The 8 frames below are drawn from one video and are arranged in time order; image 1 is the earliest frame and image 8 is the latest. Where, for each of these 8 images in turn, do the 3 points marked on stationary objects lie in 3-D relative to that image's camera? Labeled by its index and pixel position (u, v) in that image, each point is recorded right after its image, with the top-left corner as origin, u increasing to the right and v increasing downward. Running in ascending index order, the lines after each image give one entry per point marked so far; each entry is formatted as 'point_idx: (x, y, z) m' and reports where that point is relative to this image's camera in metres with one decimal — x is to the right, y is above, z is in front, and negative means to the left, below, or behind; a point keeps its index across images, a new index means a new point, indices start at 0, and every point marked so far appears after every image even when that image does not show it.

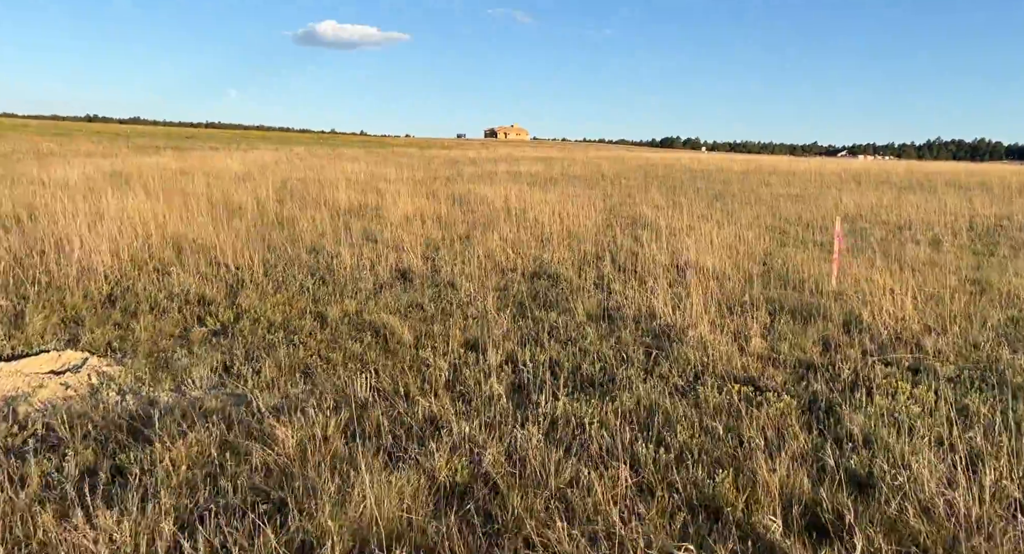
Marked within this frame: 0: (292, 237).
0: (-2.5, +0.5, +7.3) m
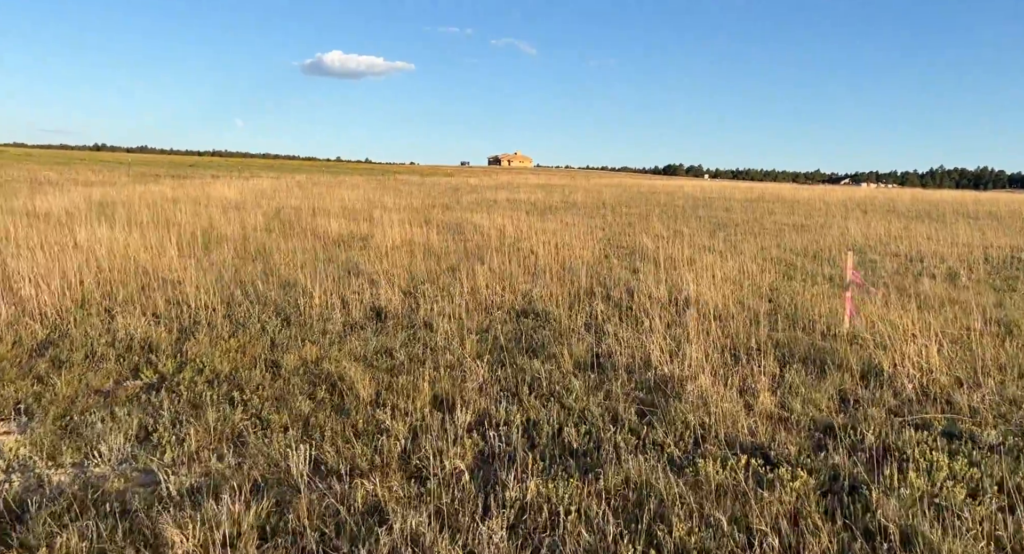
0: (-2.6, +0.1, +6.8) m
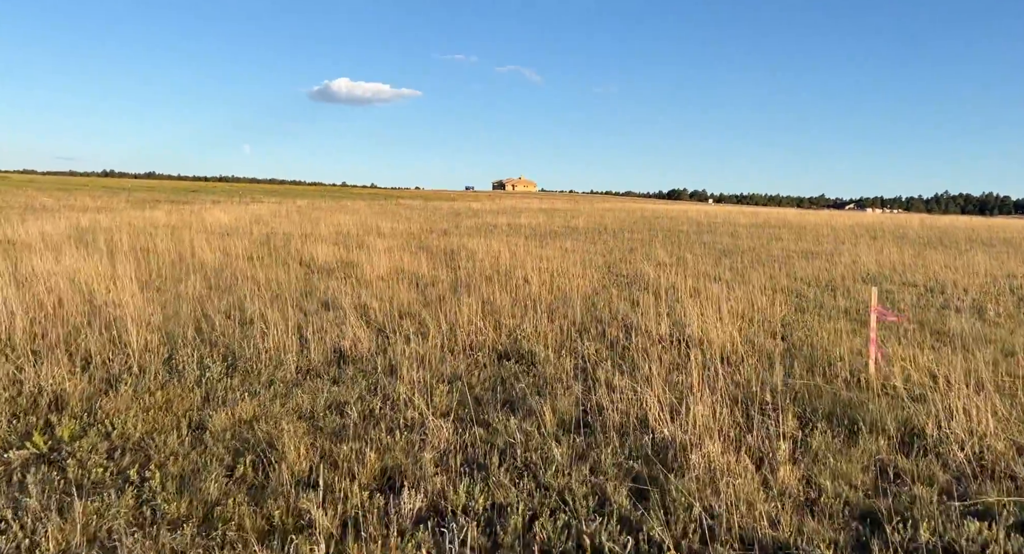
0: (-2.7, -0.3, +6.3) m
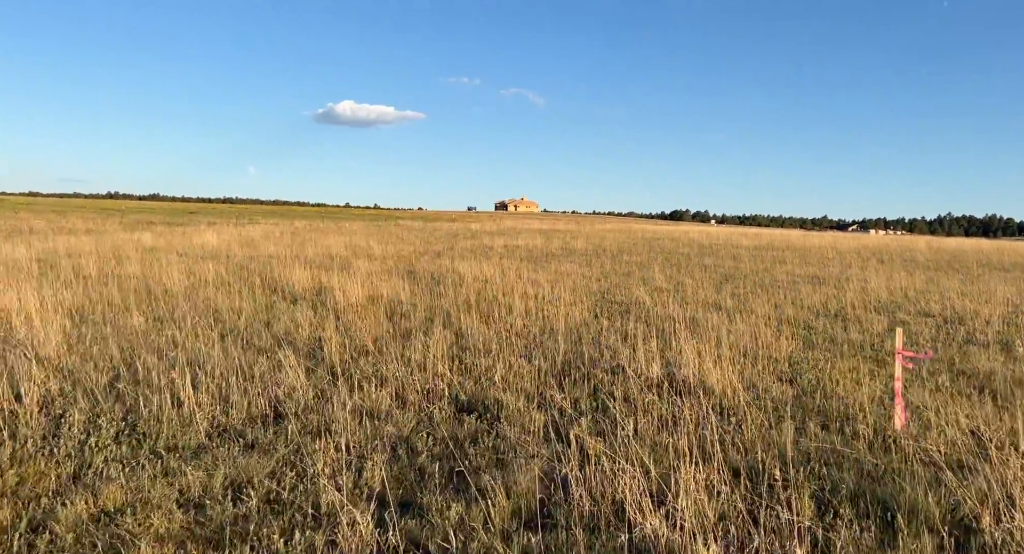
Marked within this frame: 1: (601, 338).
0: (-3.0, -0.6, +5.6) m
1: (+1.0, -0.7, +7.0) m
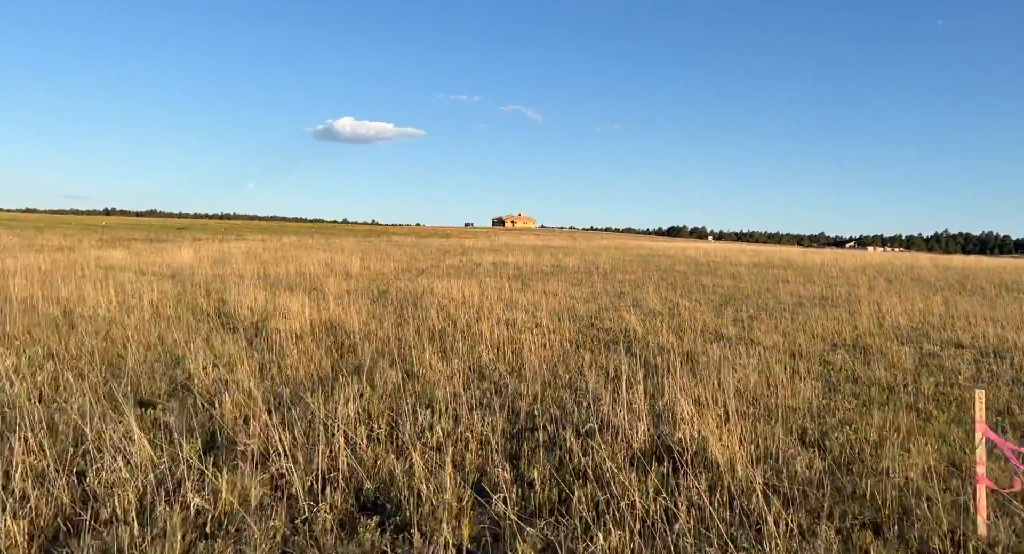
0: (-3.4, -0.8, +4.3) m
1: (+0.6, -0.9, +5.7) m
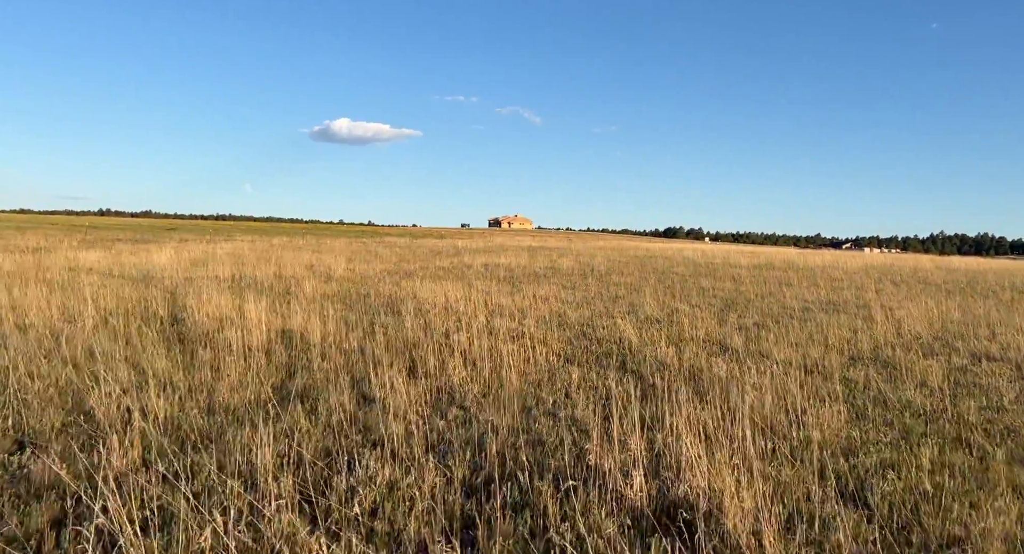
0: (-3.6, -0.8, +3.4) m
1: (+0.4, -1.0, +4.9) m
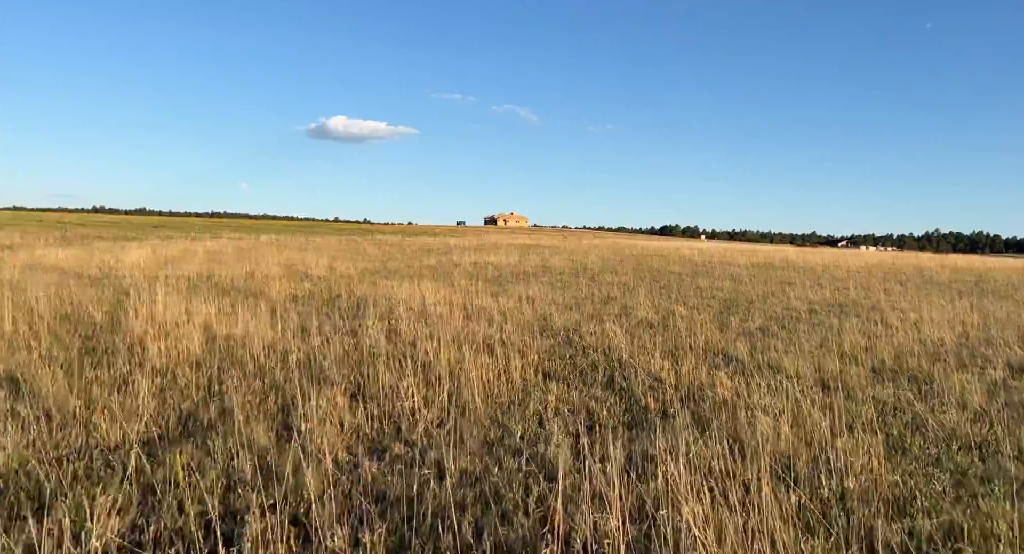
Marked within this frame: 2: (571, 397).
0: (-3.8, -0.9, +2.4) m
1: (+0.1, -1.0, +3.9) m
2: (+0.5, -0.9, +5.1) m
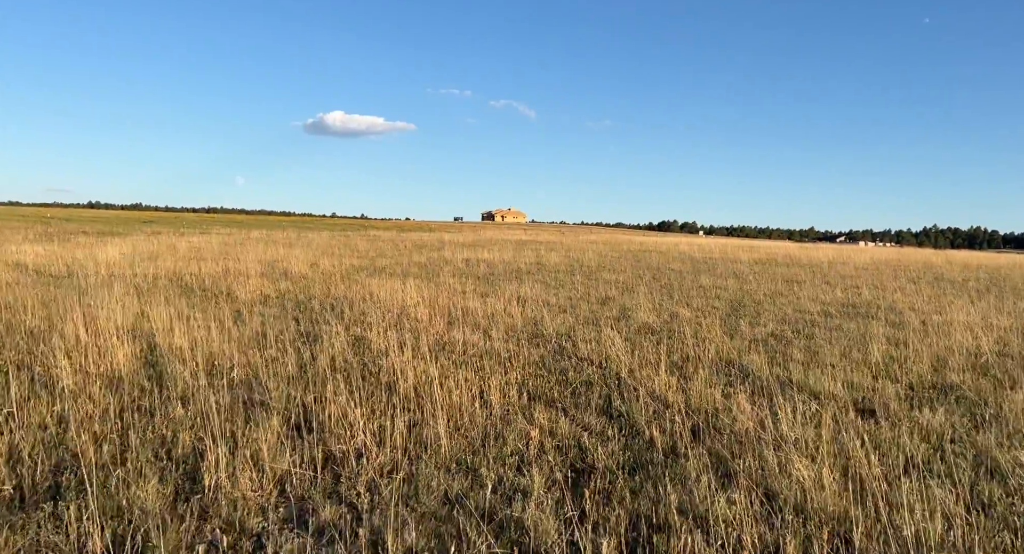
0: (-4.0, -0.9, +1.5) m
1: (0.0, -1.1, +3.0) m
2: (+0.3, -1.0, +4.1) m
